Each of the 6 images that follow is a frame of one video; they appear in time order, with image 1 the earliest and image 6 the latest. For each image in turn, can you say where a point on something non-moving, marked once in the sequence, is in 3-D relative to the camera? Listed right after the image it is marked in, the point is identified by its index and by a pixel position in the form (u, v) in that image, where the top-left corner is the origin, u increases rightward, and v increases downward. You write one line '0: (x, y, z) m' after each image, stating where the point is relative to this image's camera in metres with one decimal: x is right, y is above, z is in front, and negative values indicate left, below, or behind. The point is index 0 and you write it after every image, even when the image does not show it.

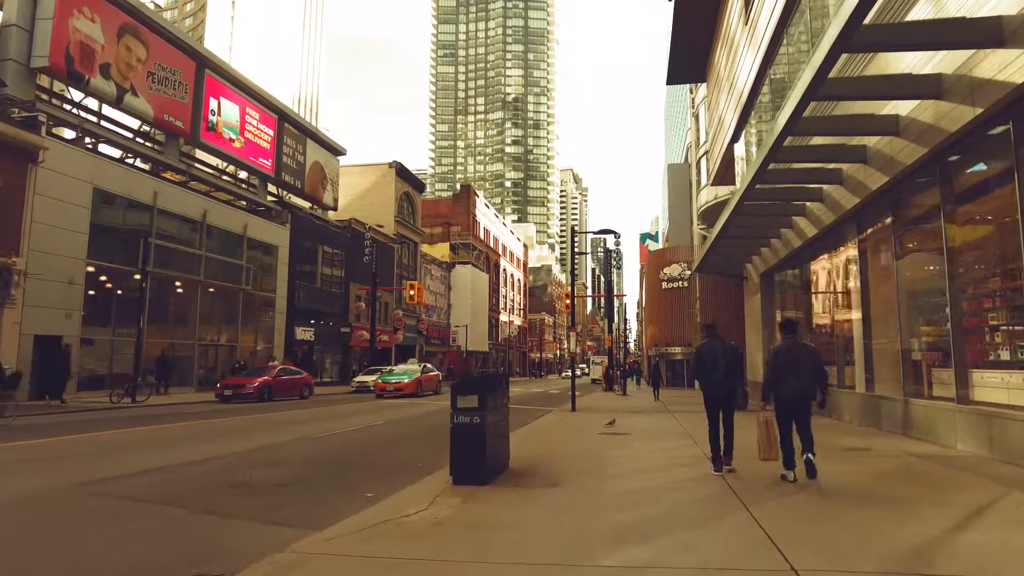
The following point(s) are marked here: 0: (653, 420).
0: (+3.5, -3.3, +15.8) m
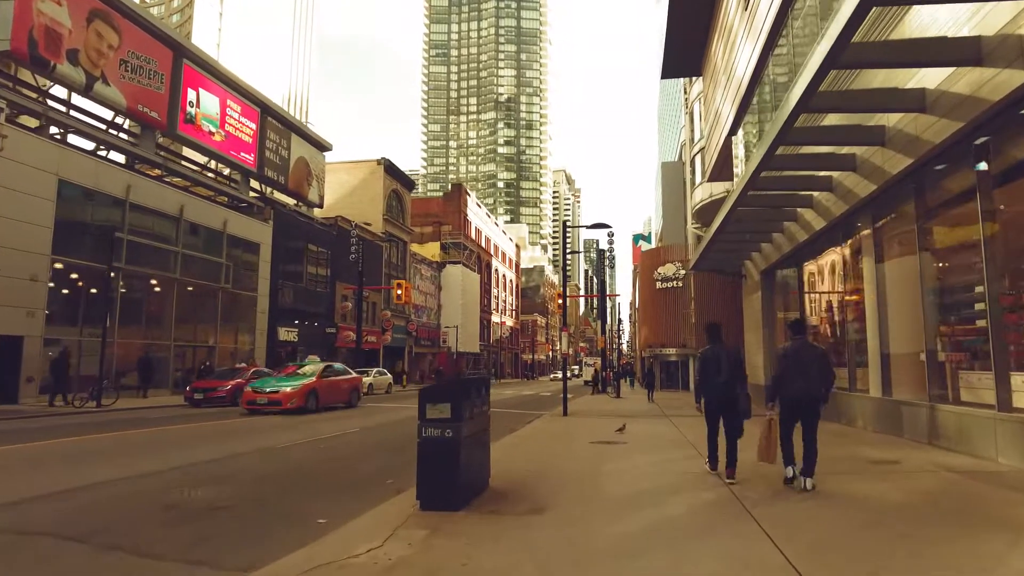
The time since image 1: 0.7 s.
0: (+3.2, -3.3, +14.8) m
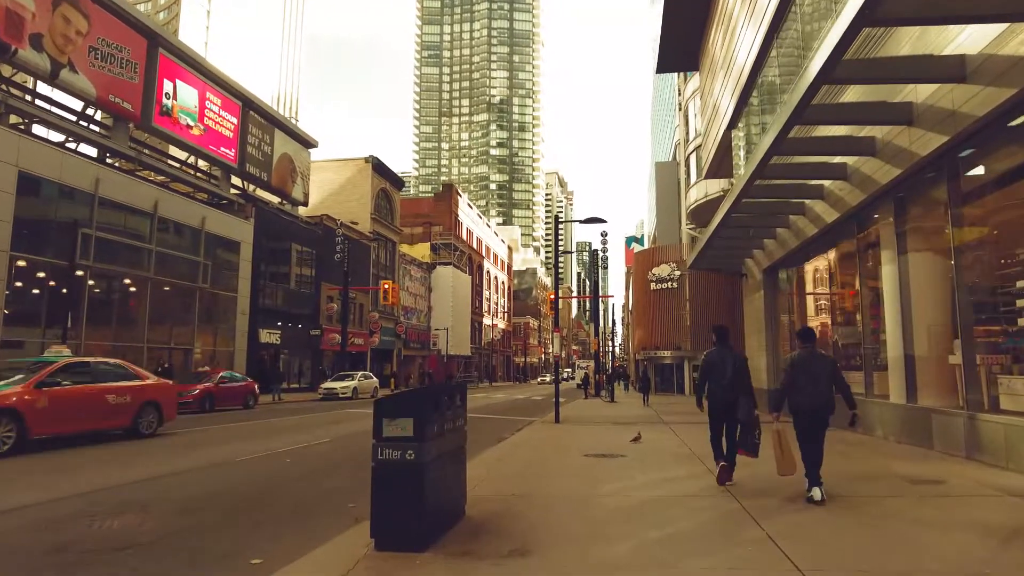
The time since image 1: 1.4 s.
0: (+2.9, -3.2, +13.7) m
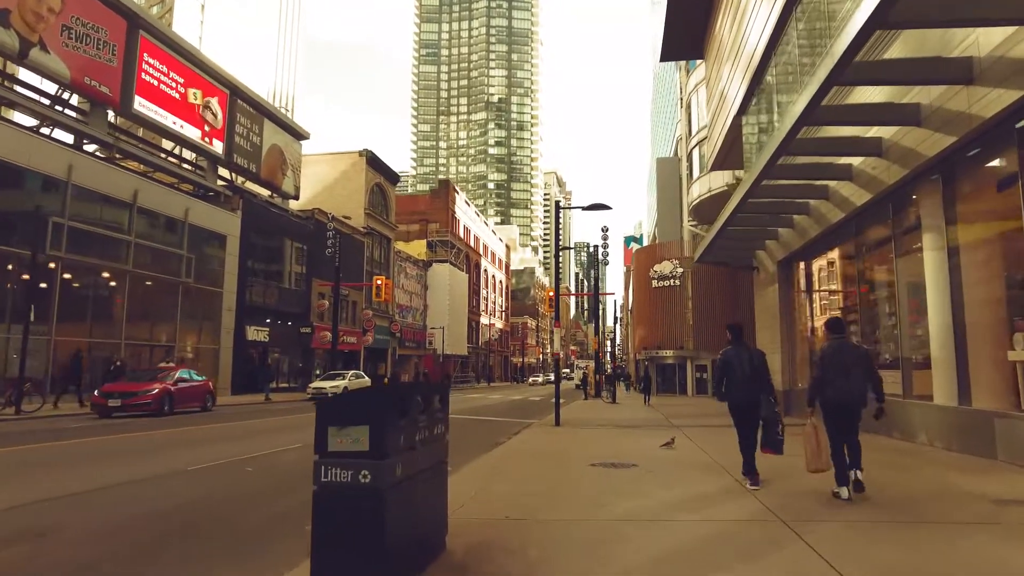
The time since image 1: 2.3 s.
0: (+2.8, -3.0, +12.5) m
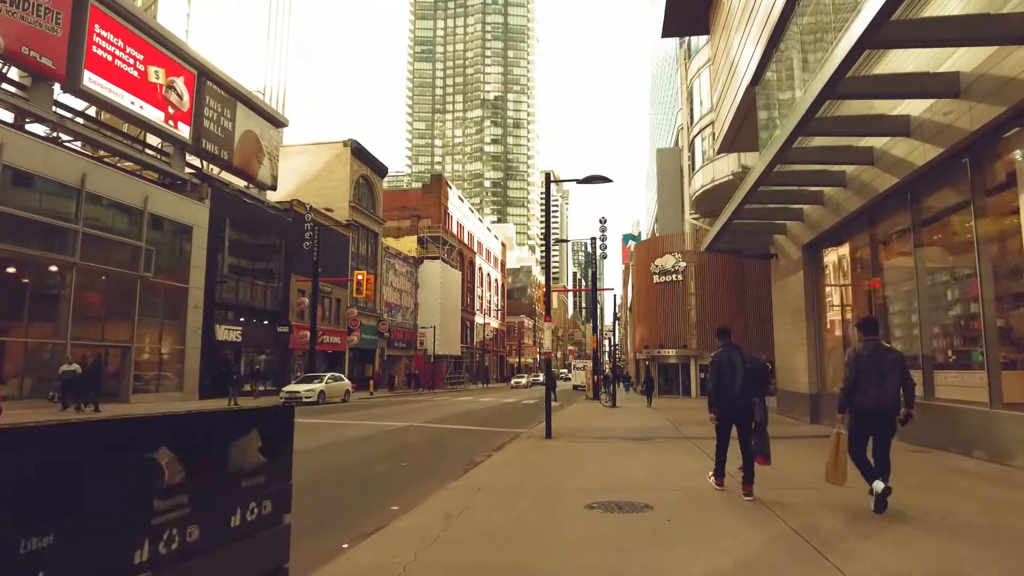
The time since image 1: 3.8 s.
0: (+2.5, -2.8, +10.2) m
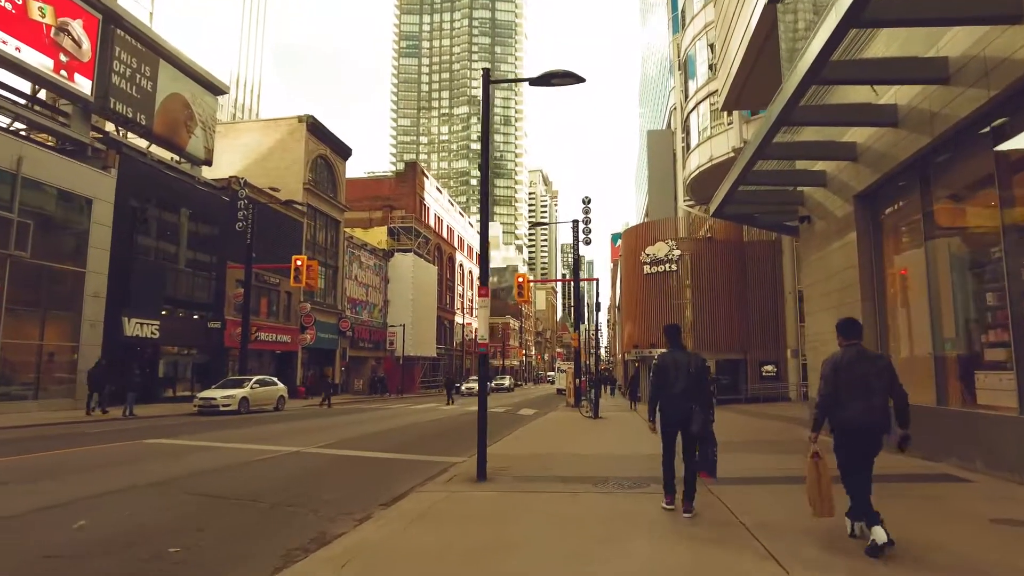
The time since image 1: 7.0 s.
0: (+1.4, -2.2, +5.7) m
